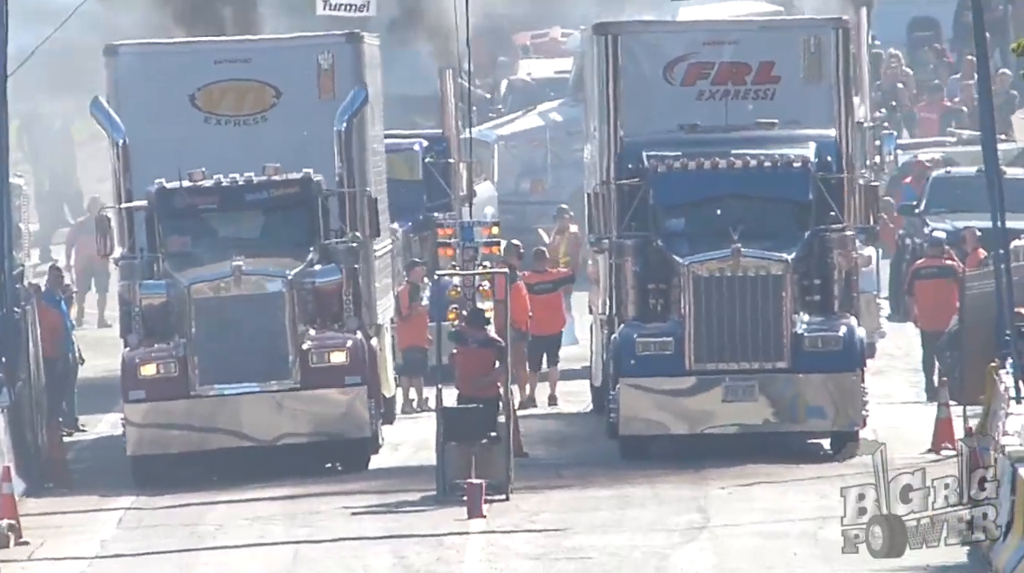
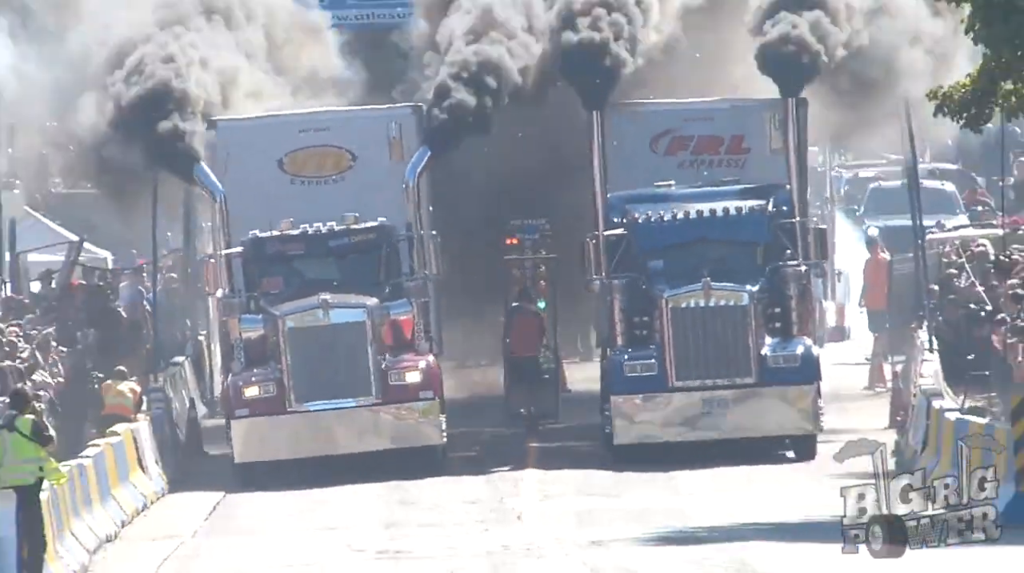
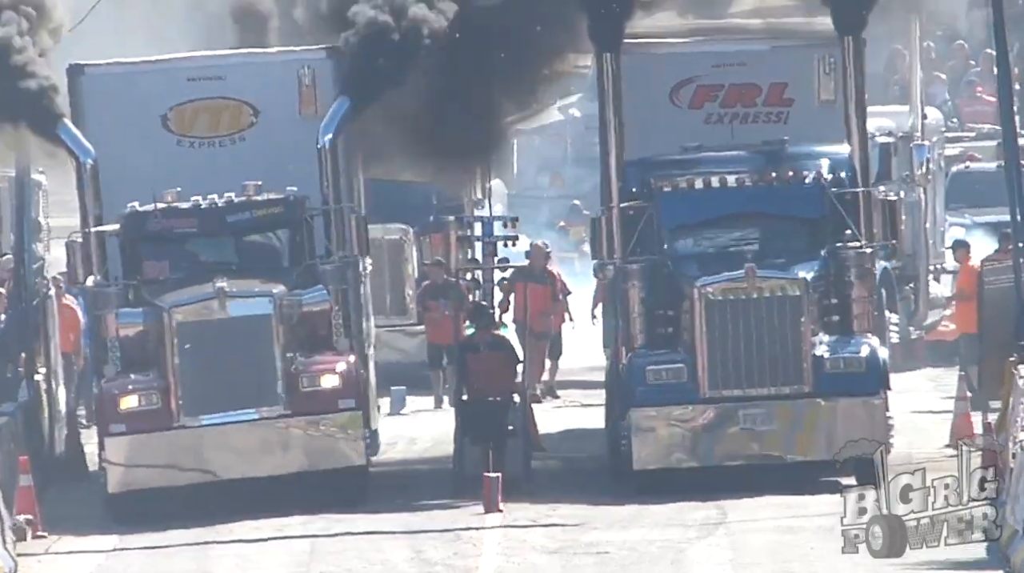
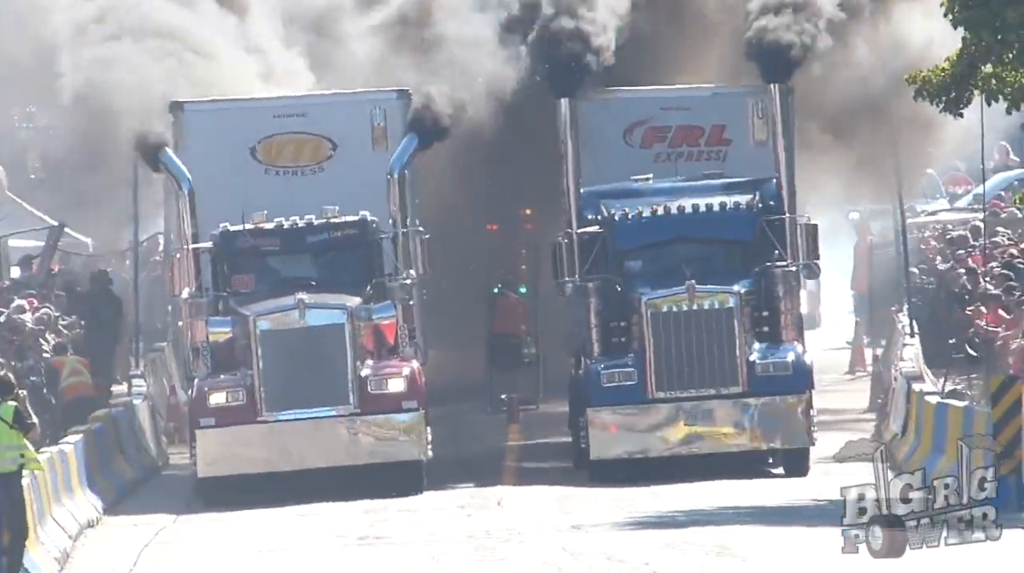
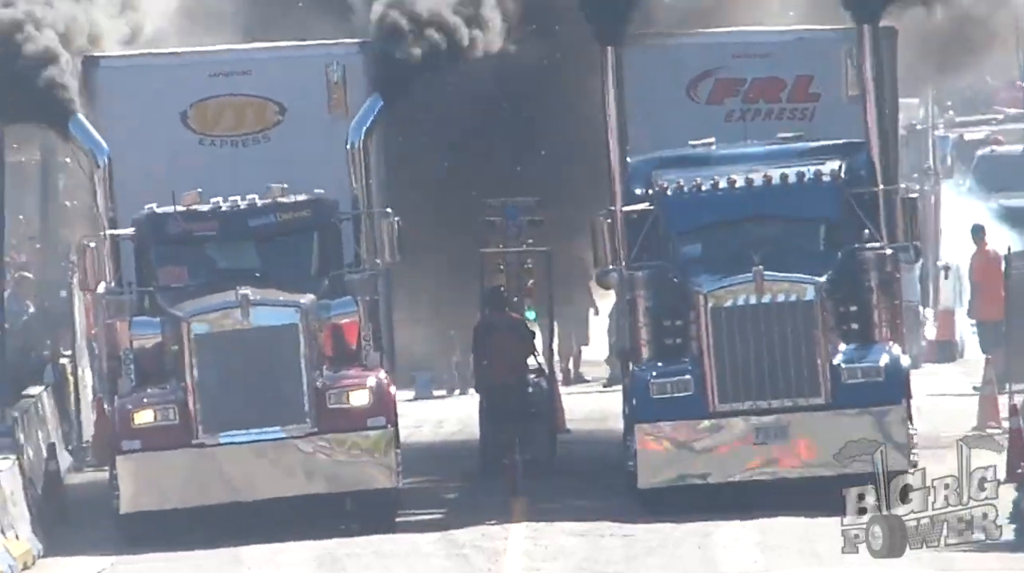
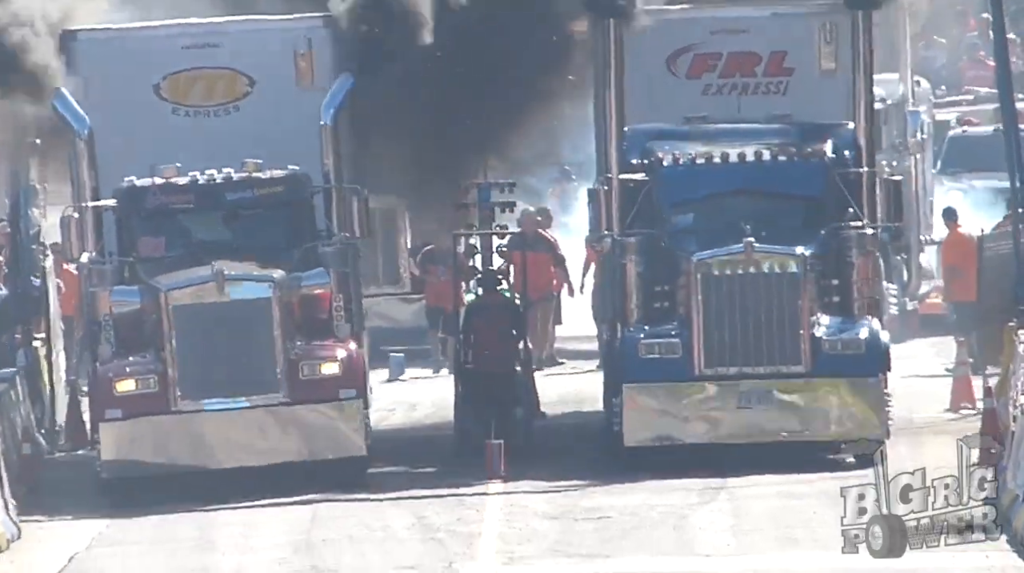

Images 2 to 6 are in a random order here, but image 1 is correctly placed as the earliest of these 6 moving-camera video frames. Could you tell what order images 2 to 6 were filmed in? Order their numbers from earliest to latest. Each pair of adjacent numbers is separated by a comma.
3, 6, 5, 2, 4
